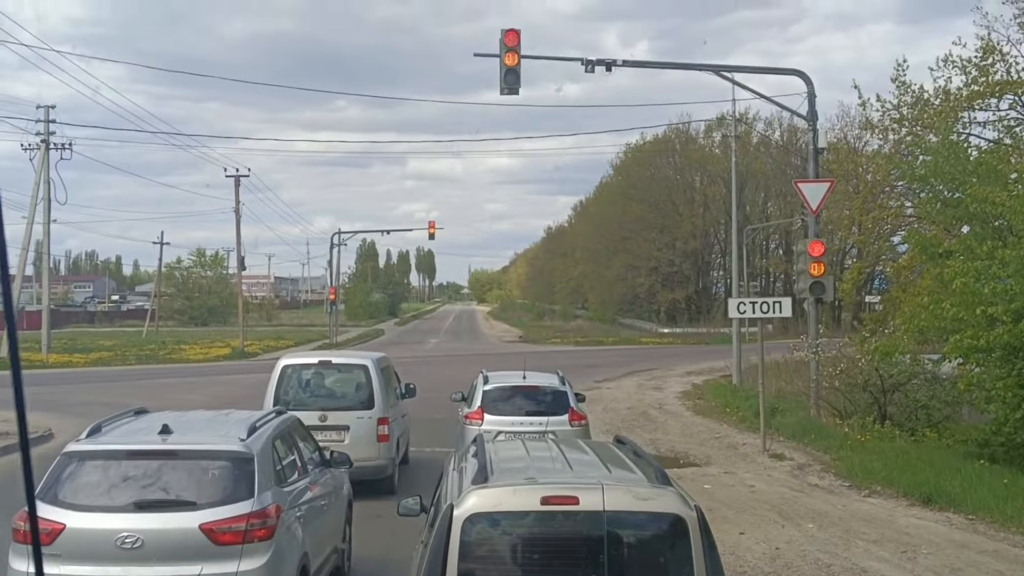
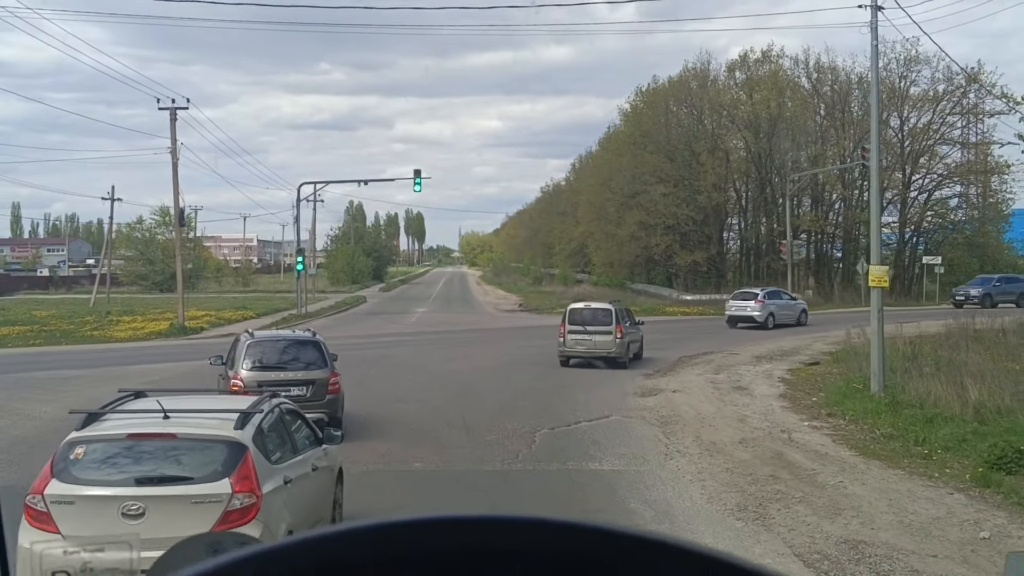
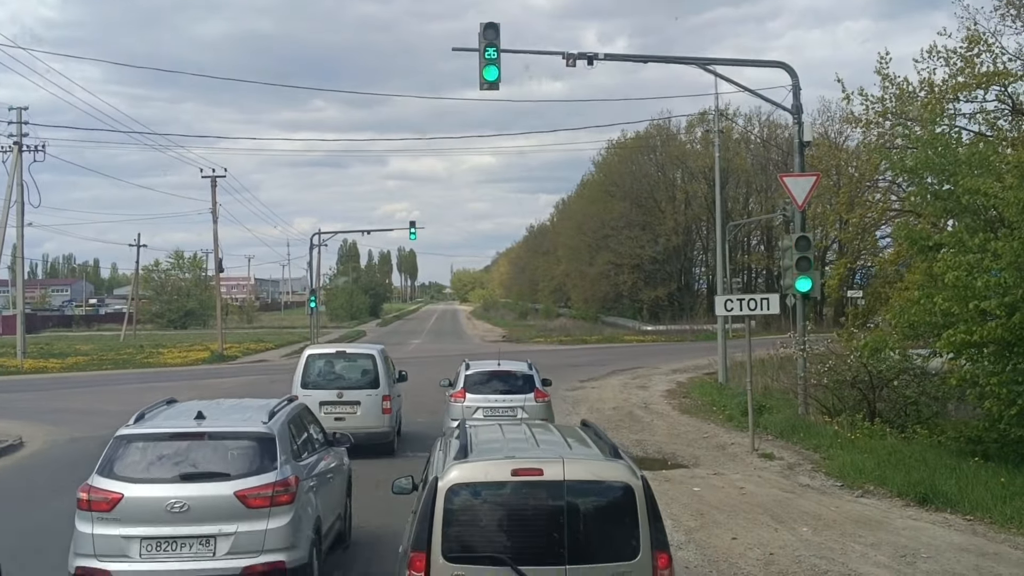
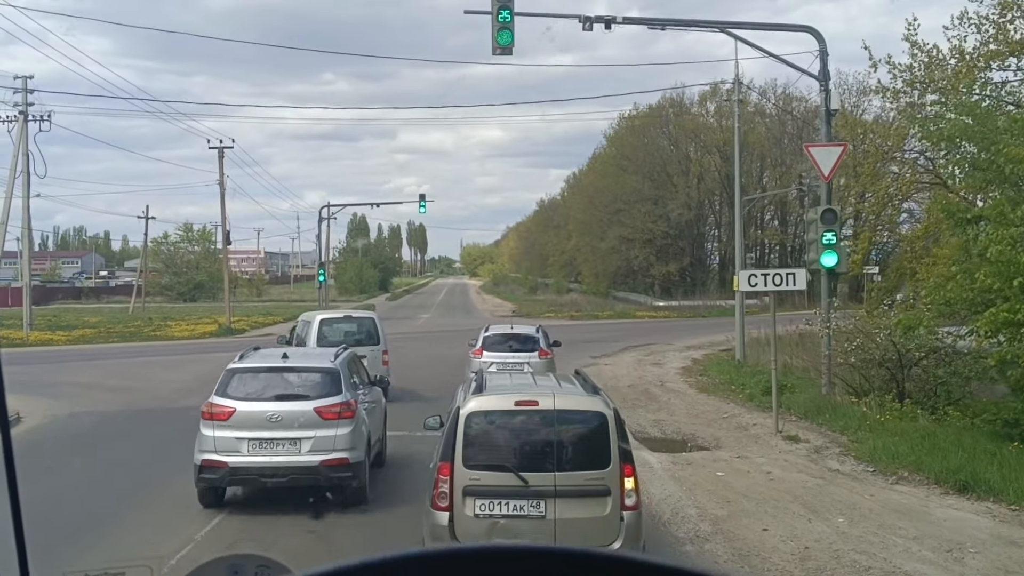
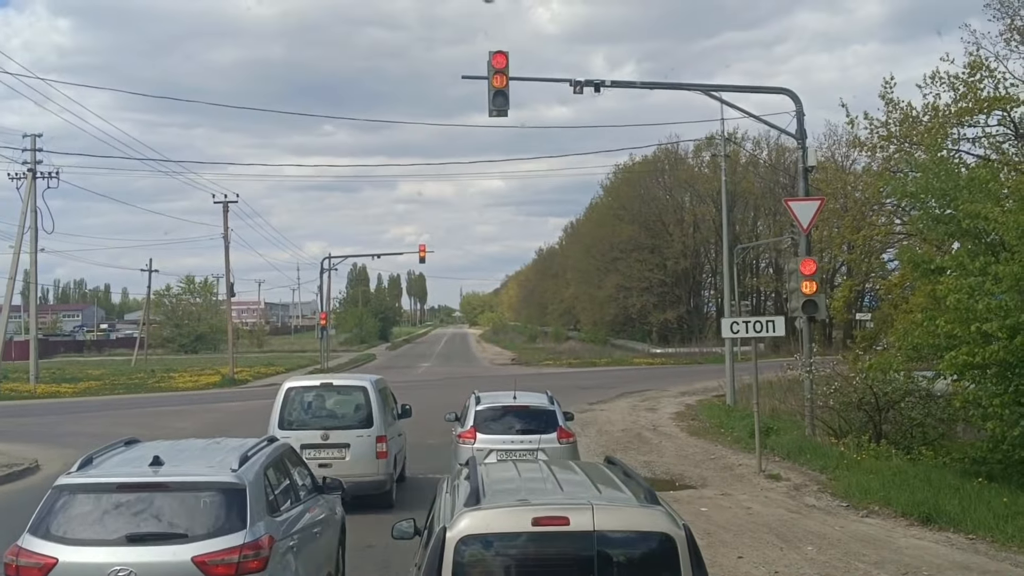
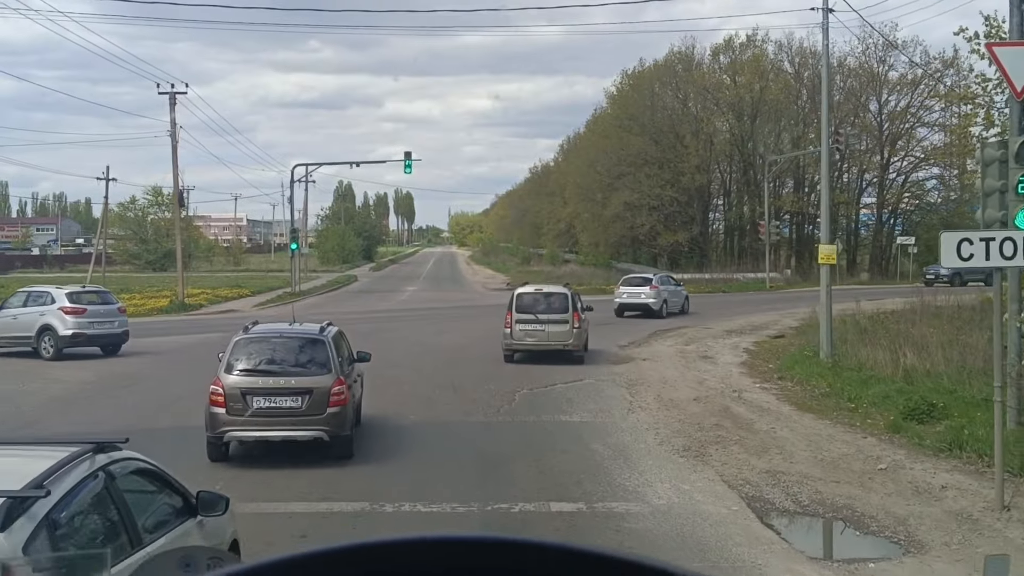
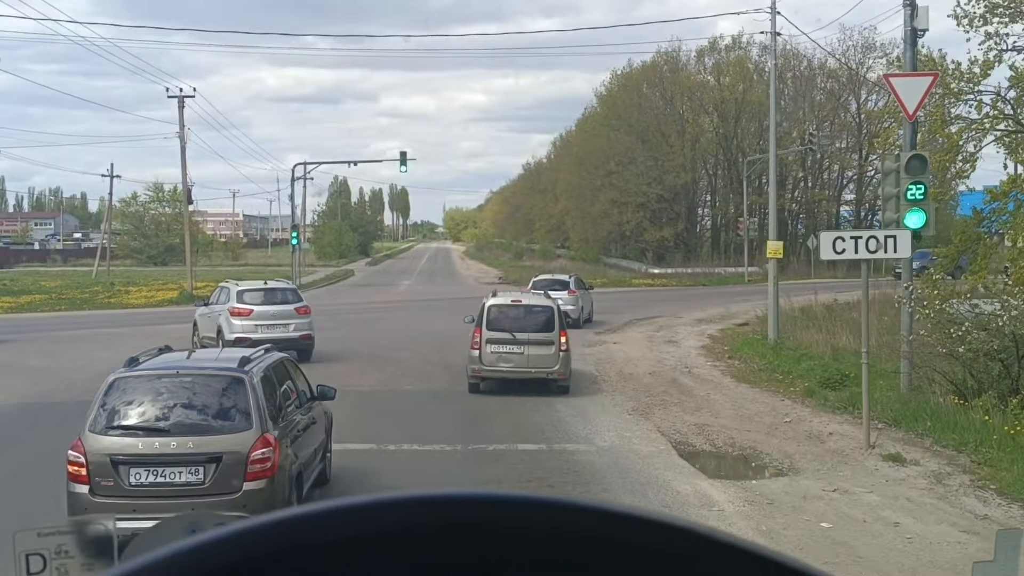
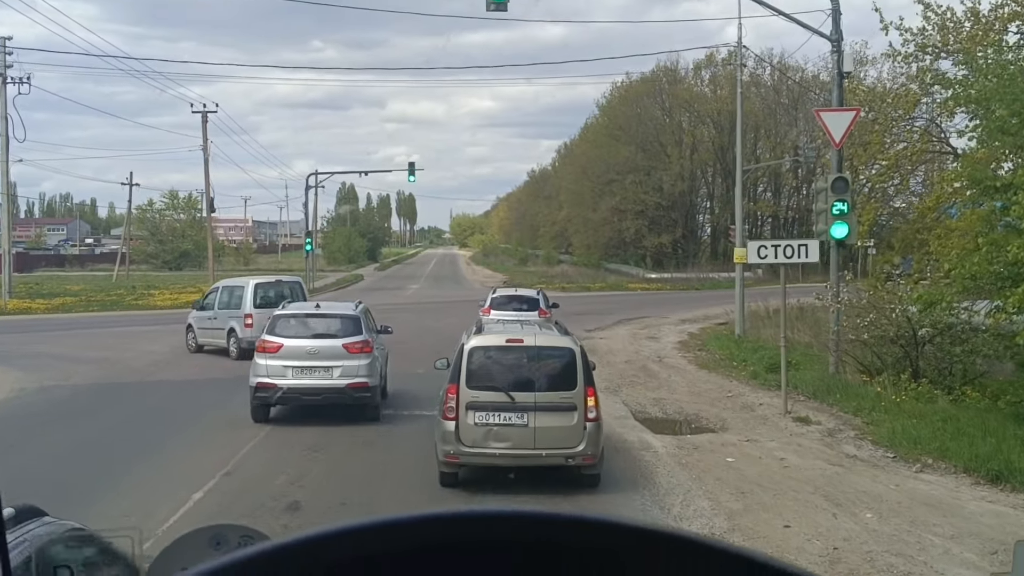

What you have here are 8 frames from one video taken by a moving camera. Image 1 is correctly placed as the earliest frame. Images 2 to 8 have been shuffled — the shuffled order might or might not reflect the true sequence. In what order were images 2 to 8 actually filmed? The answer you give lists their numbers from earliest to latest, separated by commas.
5, 3, 4, 8, 7, 6, 2
